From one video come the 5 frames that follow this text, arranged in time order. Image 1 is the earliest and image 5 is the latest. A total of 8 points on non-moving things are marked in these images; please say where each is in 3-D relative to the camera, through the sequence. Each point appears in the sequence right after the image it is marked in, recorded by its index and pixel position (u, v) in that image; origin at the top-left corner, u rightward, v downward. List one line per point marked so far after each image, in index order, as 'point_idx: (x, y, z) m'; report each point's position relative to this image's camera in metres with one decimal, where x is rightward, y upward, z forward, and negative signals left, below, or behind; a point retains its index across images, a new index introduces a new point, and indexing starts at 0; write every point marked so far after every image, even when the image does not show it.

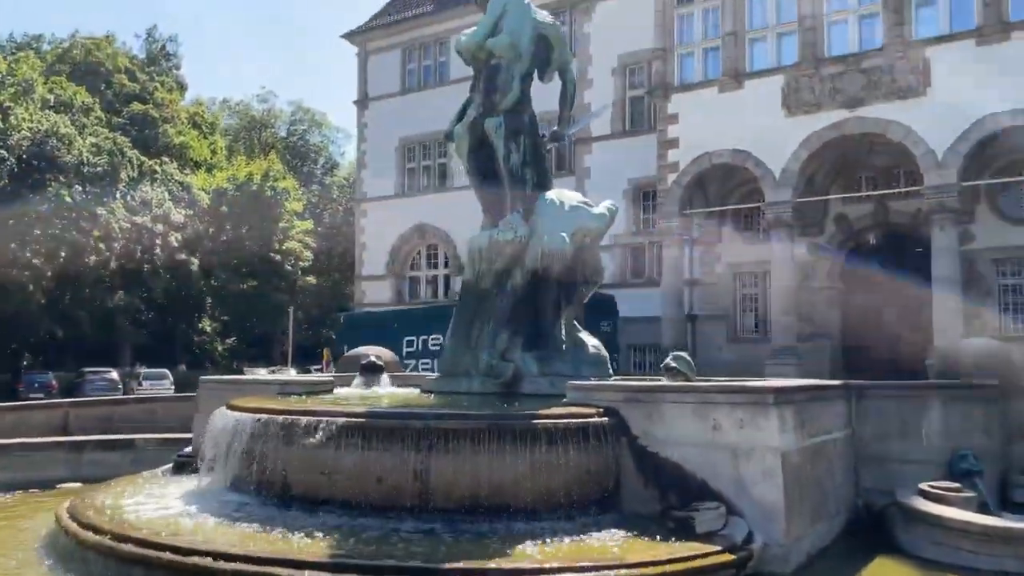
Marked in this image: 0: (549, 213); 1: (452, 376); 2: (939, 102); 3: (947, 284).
0: (+0.4, +0.7, +7.6) m
1: (-0.5, -0.8, +7.8) m
2: (+10.3, +4.5, +19.6) m
3: (+10.3, +0.1, +19.3) m
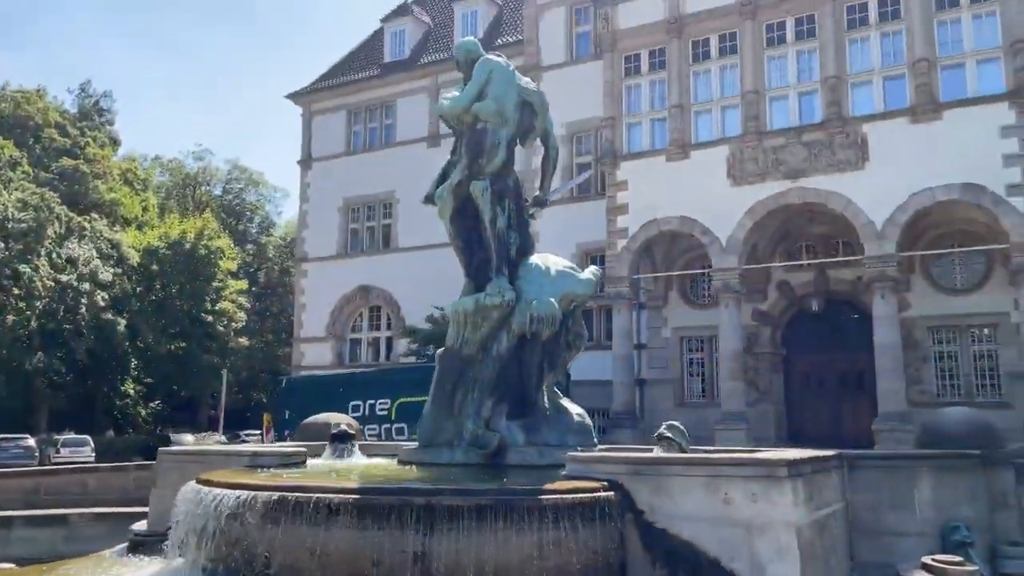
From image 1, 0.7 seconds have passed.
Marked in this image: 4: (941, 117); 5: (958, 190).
0: (+0.2, +0.1, +7.5) m
1: (-0.7, -1.5, +7.5) m
2: (+9.2, +2.8, +20.4) m
3: (+9.2, -1.5, +19.8) m
4: (+10.5, +4.2, +19.9) m
5: (+10.7, +2.4, +19.5) m
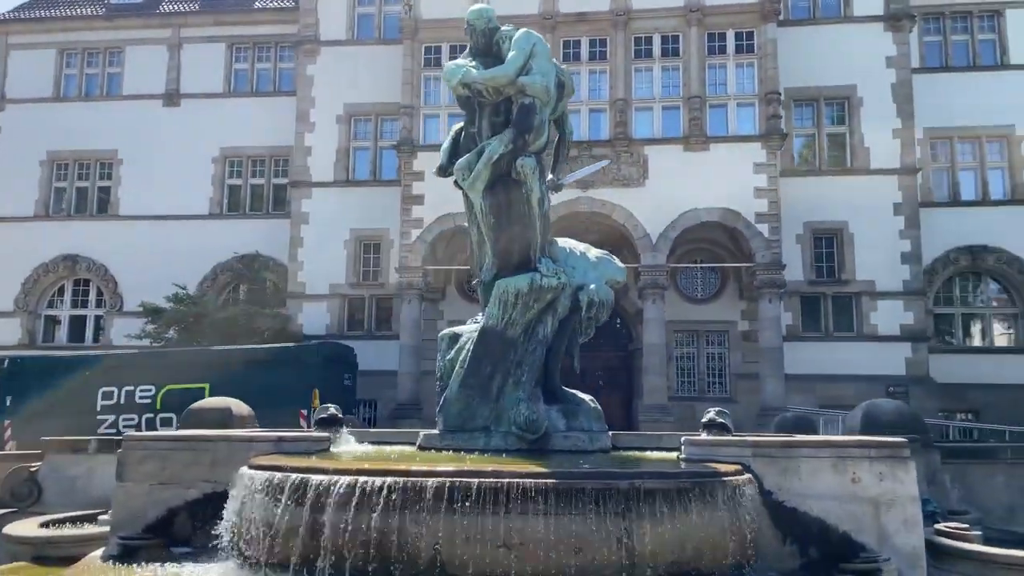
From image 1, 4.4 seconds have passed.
0: (+0.5, +0.2, +7.4) m
1: (-0.5, -1.2, +7.1) m
2: (+4.0, +2.7, +22.8) m
3: (+3.9, -1.7, +22.2) m
4: (+5.5, +3.9, +22.9) m
5: (+5.7, +2.1, +22.5) m
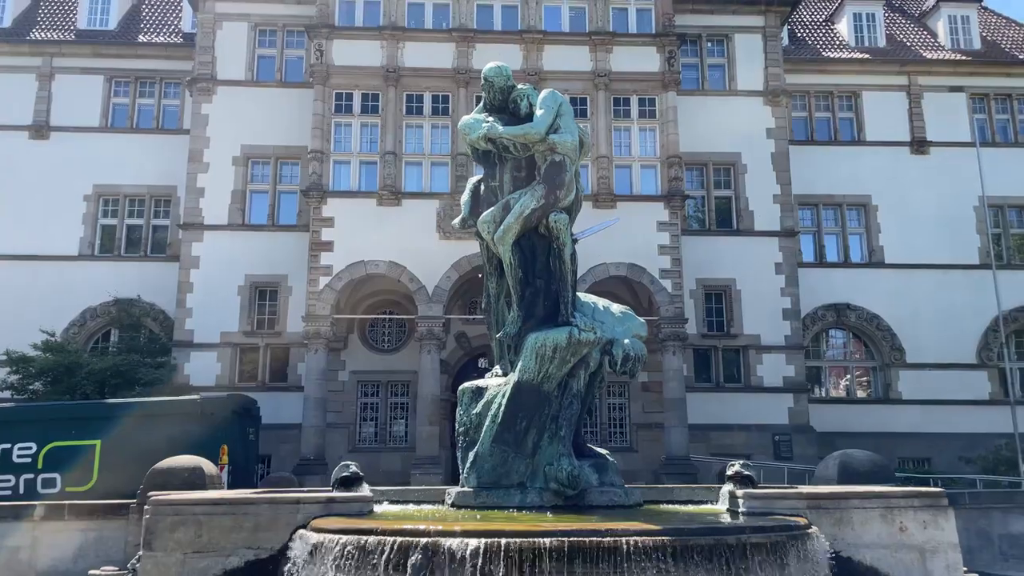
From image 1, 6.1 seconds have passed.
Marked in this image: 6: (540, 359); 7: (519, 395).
0: (+0.6, -0.3, +7.5) m
1: (-0.3, -1.7, +6.9) m
2: (+1.5, +1.2, +23.4) m
3: (+1.5, -3.1, +22.5) m
4: (+3.0, +2.4, +23.8) m
5: (+3.2, +0.6, +23.4) m
6: (+0.2, -0.6, +6.8) m
7: (-0.1, -0.9, +7.0) m
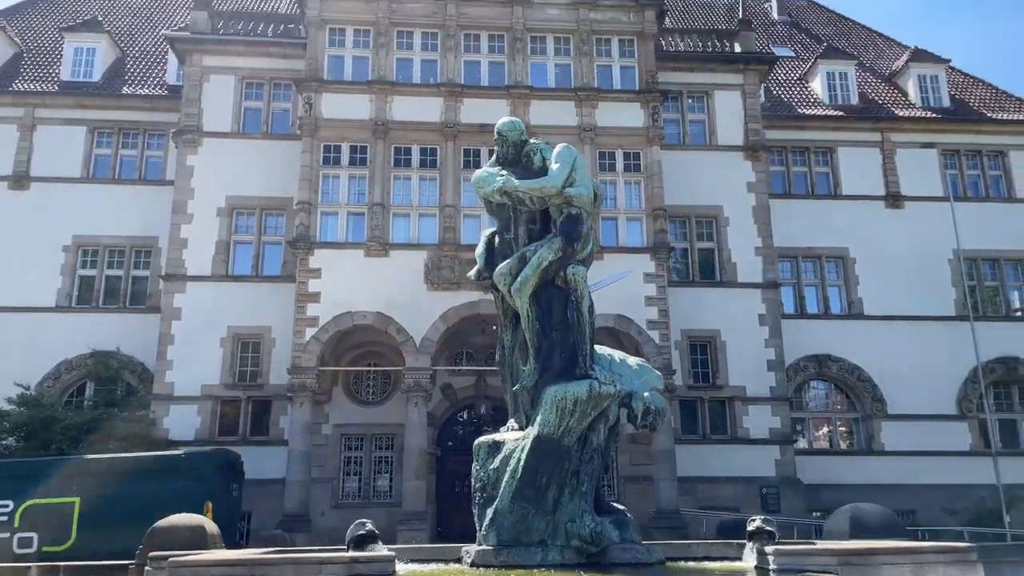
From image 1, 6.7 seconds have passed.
0: (+0.8, -0.7, +7.5) m
1: (-0.1, -2.1, +6.8) m
2: (+1.1, -0.3, +23.4) m
3: (+1.2, -4.6, +22.3) m
4: (+2.6, +0.9, +24.0) m
5: (+2.9, -0.9, +23.4) m
6: (+0.4, -1.0, +6.8) m
7: (+0.1, -1.4, +6.9) m
